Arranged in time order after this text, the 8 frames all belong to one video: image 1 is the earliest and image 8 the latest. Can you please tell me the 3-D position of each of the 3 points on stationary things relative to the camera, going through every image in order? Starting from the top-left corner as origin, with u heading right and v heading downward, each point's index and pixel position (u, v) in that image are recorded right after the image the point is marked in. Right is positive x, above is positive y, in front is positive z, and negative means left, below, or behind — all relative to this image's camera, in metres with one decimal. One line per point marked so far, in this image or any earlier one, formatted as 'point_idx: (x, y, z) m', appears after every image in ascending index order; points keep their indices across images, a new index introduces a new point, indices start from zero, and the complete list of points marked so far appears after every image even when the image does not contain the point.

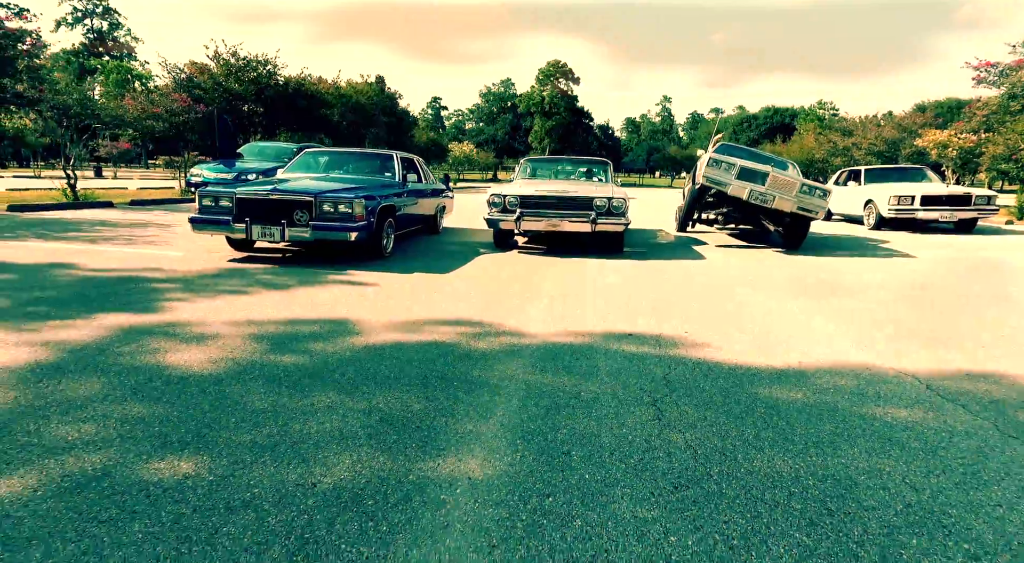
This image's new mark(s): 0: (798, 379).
0: (+1.7, -0.6, +3.9) m
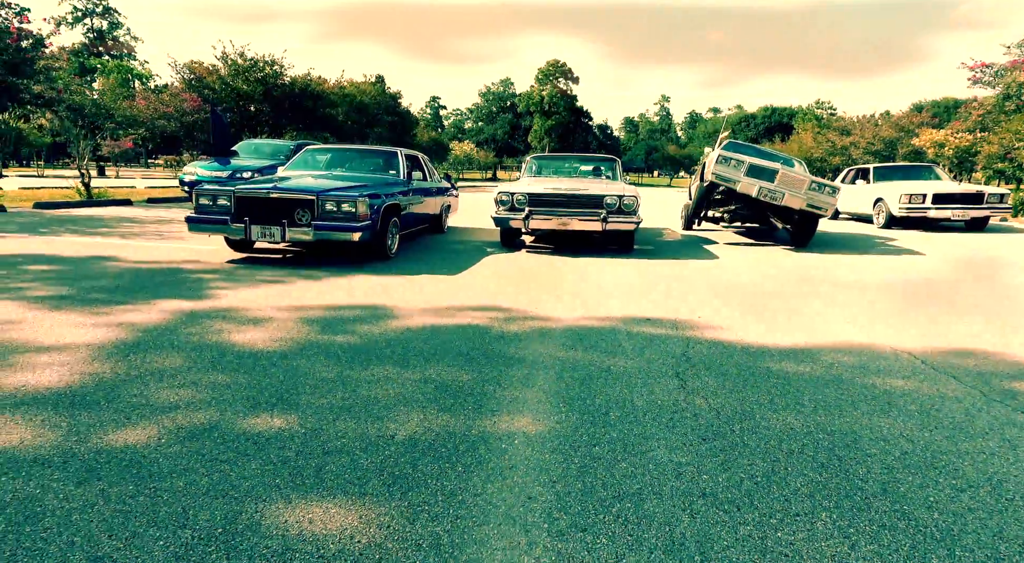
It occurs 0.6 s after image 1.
0: (+2.0, -0.5, +4.3) m
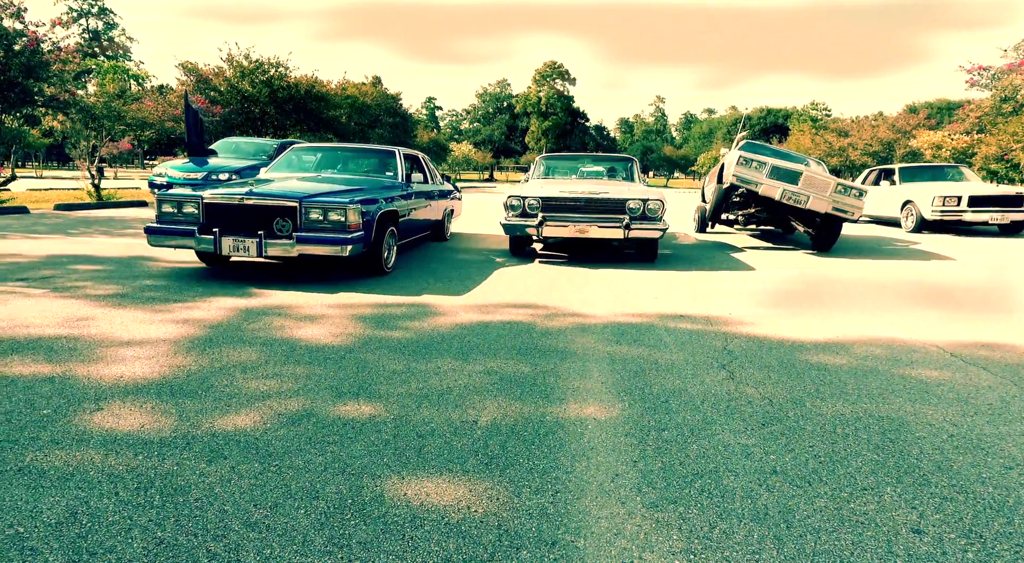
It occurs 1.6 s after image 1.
0: (+2.3, -0.5, +4.6) m
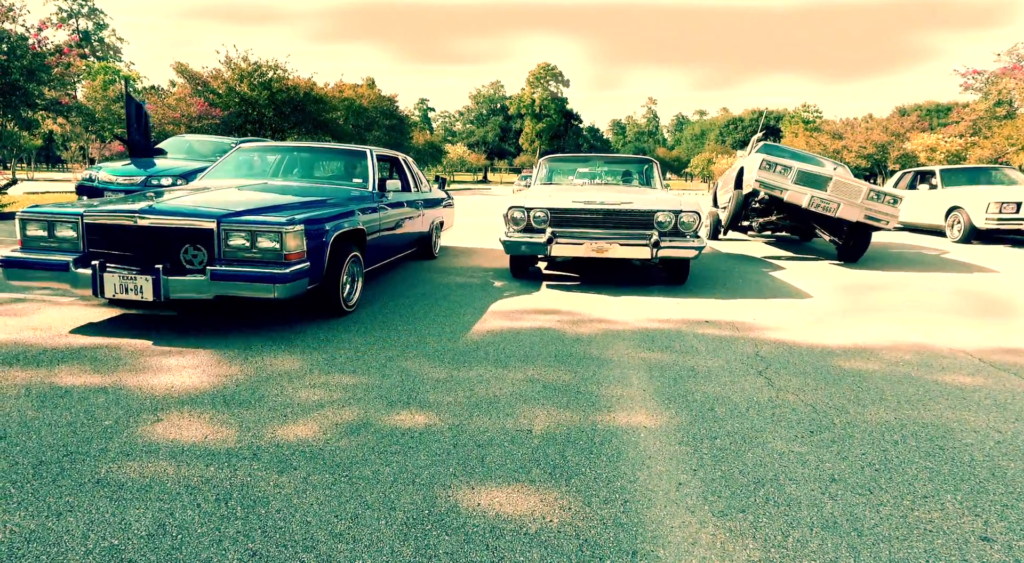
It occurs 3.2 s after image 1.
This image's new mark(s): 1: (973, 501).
0: (+2.6, -0.5, +4.7) m
1: (+1.8, -0.9, +2.6) m
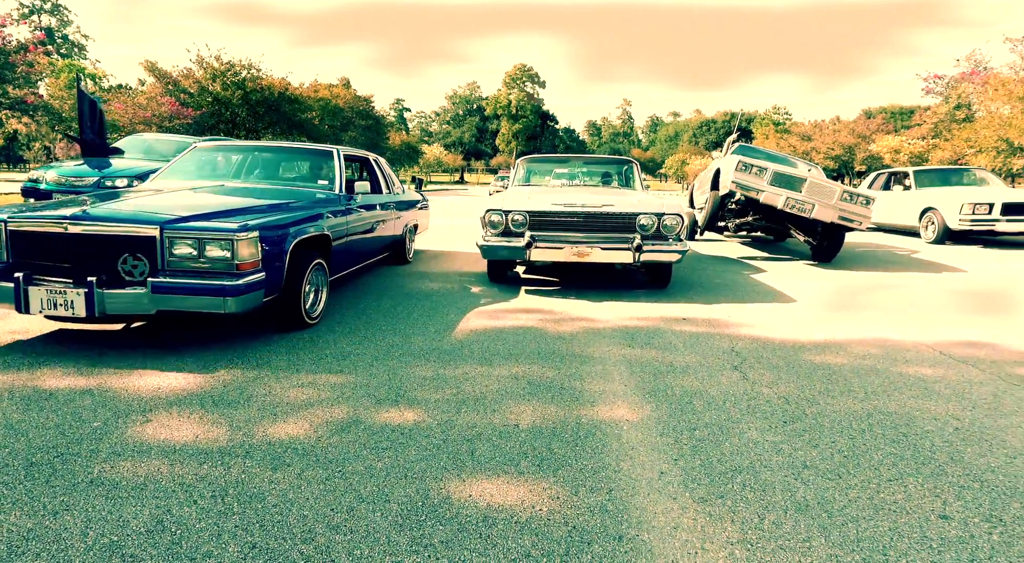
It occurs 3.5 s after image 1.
0: (+2.4, -0.5, +4.8) m
1: (+1.8, -0.9, +2.7) m
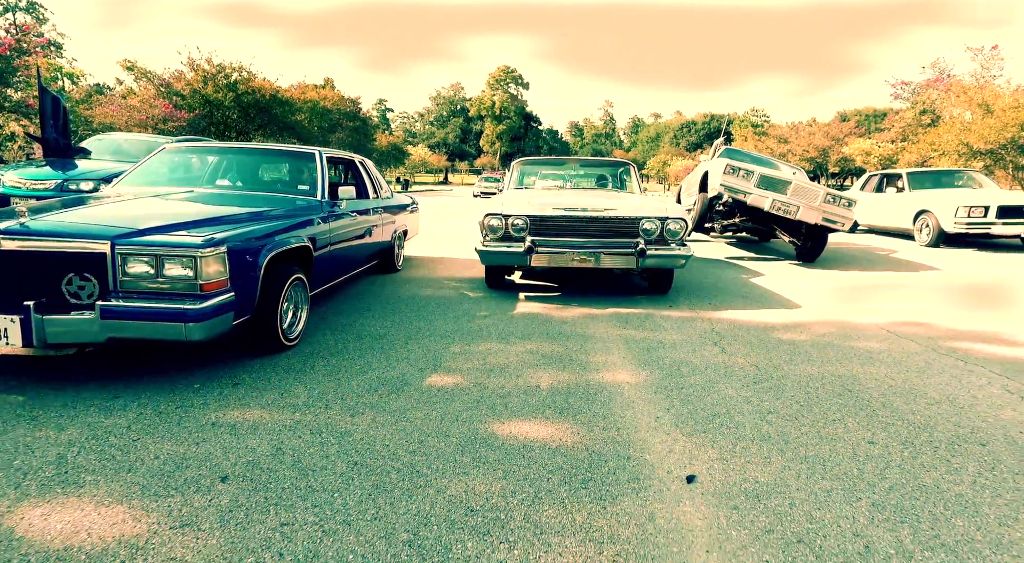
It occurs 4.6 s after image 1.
0: (+2.5, -0.4, +5.7) m
1: (+1.9, -0.8, +3.5) m
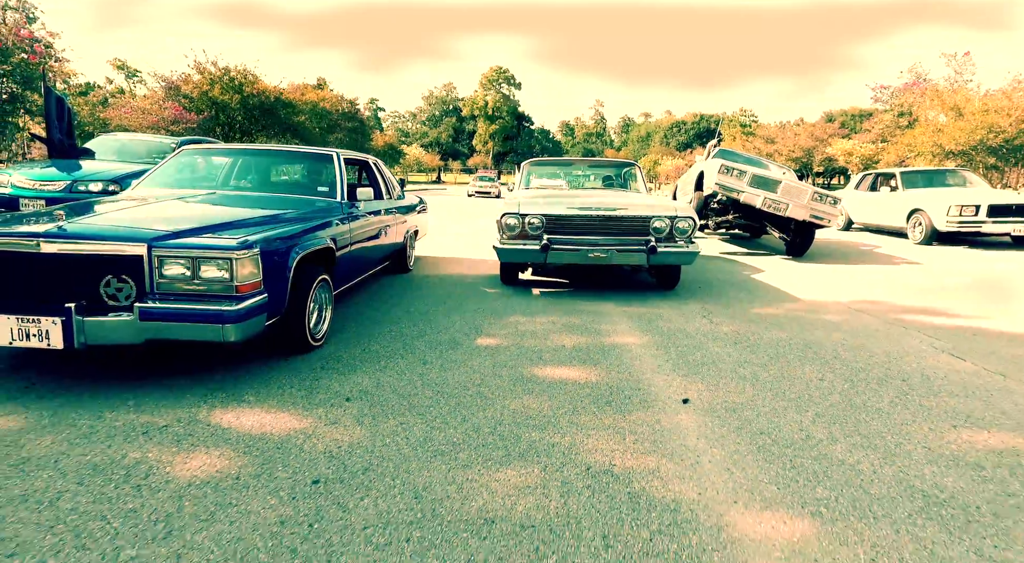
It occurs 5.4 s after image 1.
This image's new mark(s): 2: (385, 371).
0: (+2.8, -0.3, +6.7) m
1: (+2.2, -0.6, +4.6) m
2: (-0.8, -0.6, +4.3) m
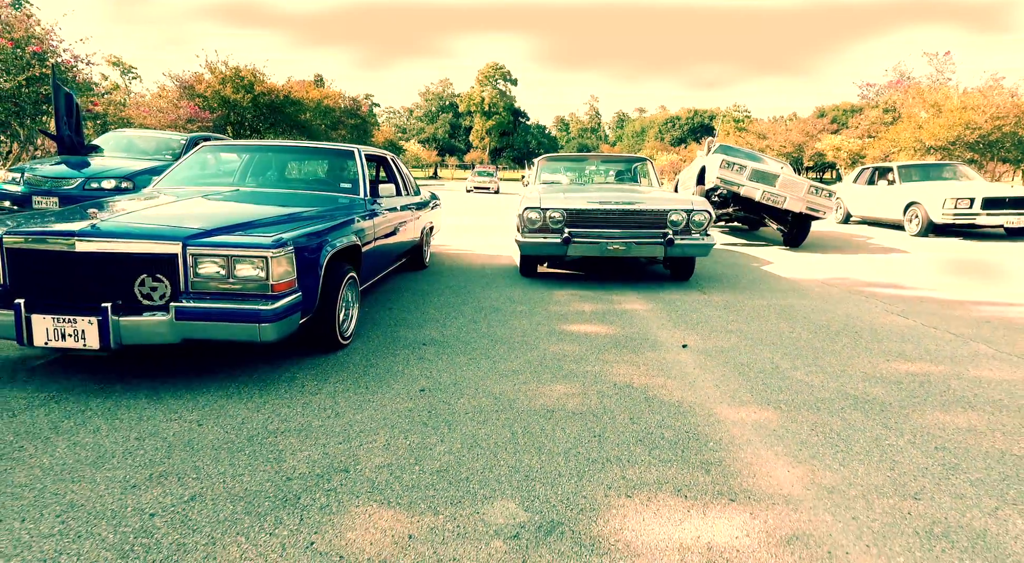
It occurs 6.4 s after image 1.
0: (+3.0, 0.0, +7.8) m
1: (+2.5, -0.4, +5.7) m
2: (-0.6, -0.4, +5.4) m
